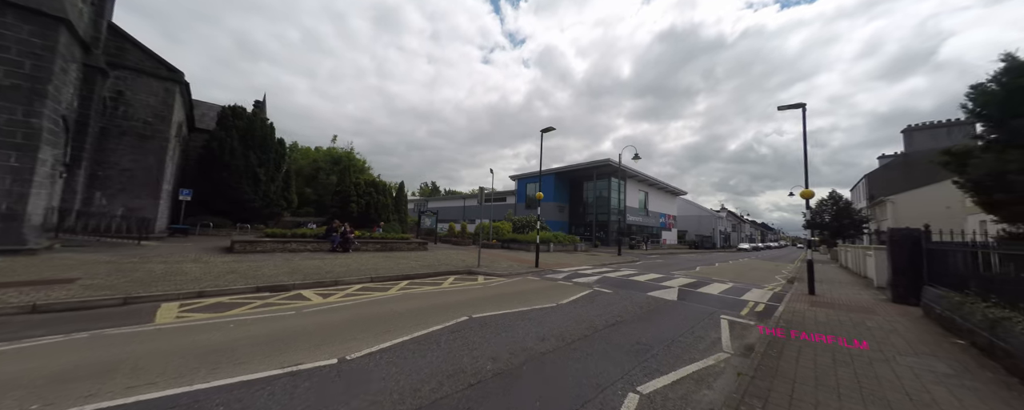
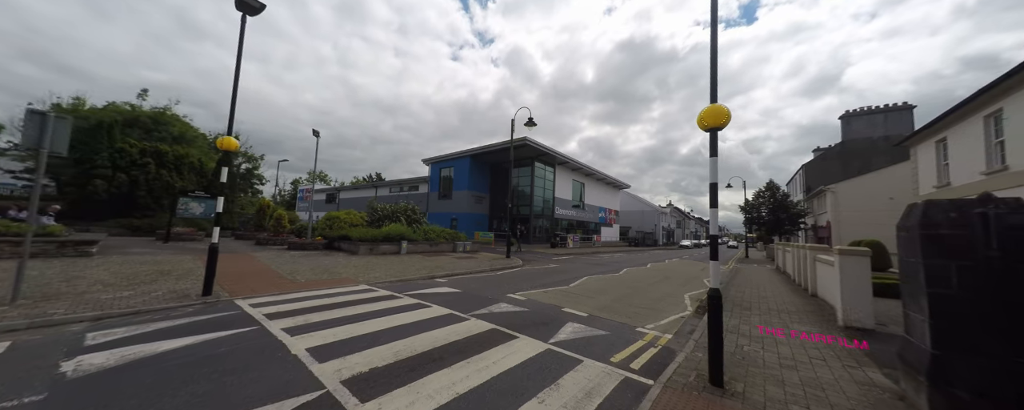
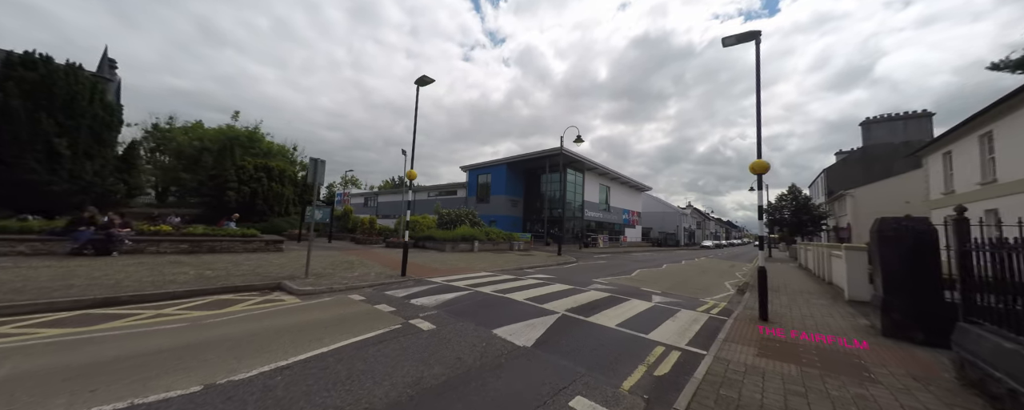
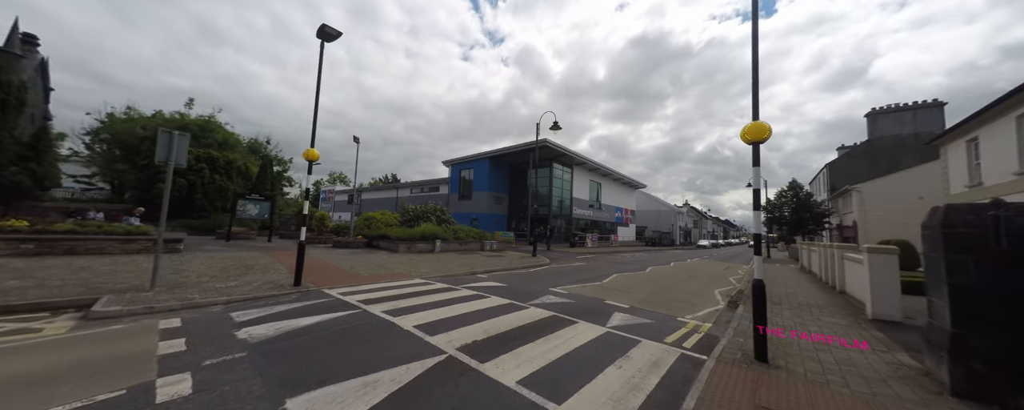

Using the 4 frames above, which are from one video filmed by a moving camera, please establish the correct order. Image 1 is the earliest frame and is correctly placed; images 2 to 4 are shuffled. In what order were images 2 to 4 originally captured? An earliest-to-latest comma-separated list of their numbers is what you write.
3, 4, 2
